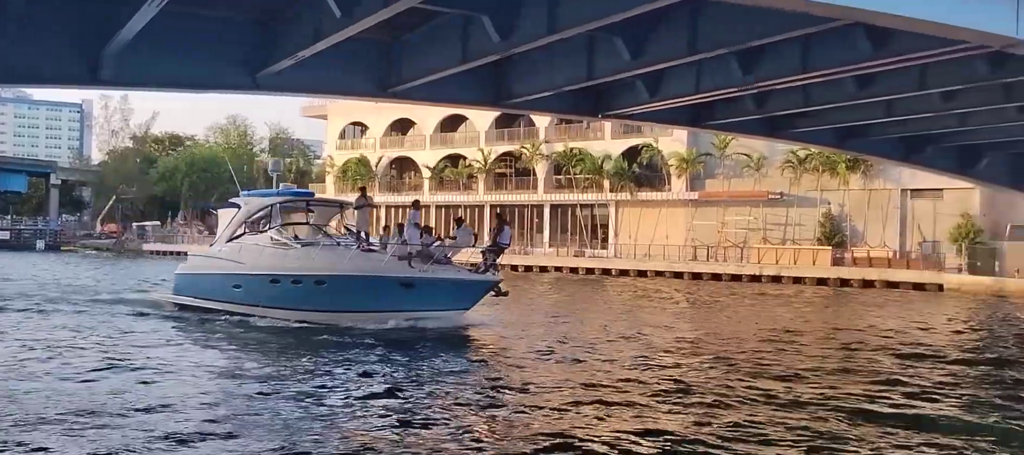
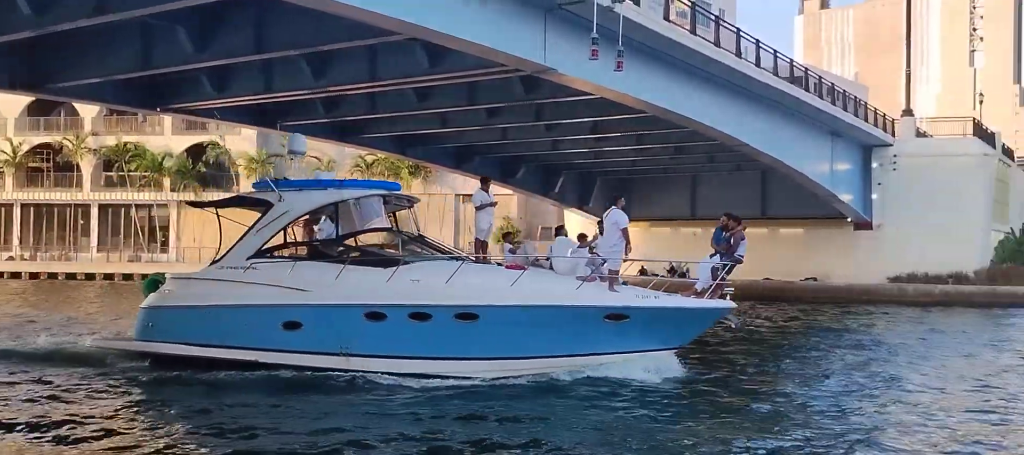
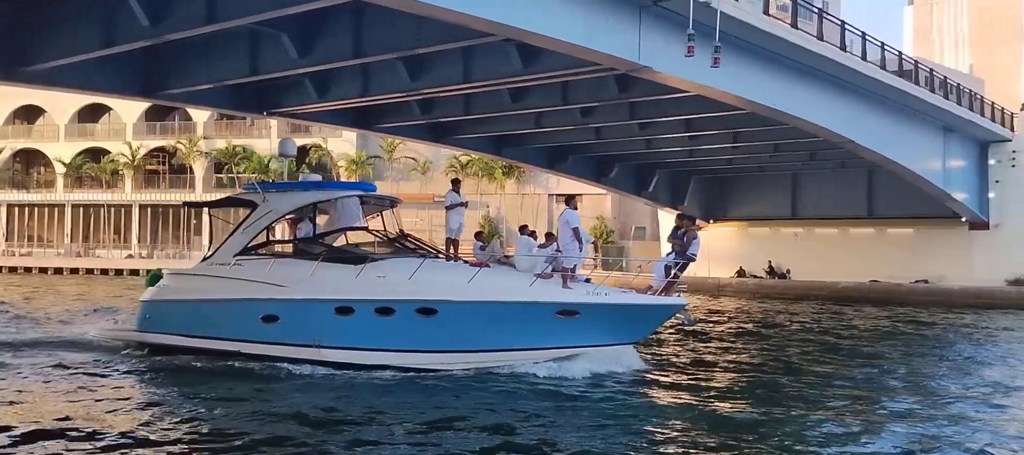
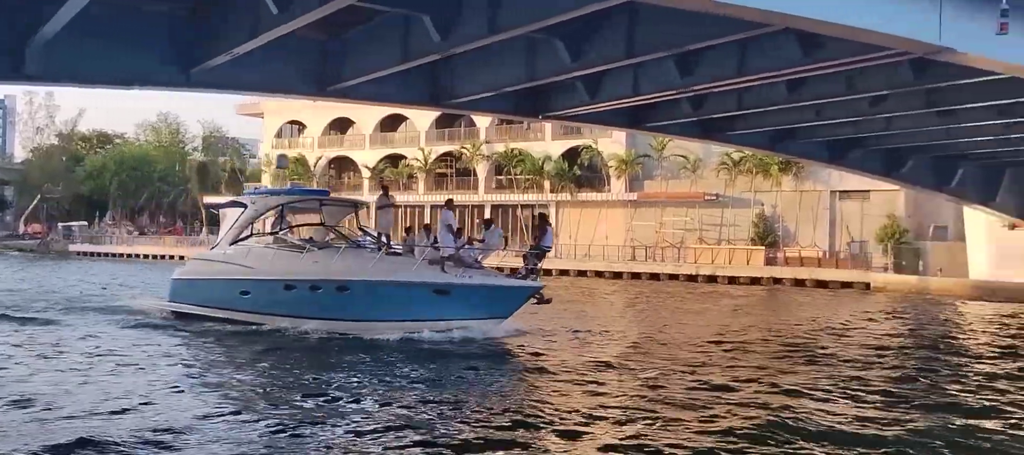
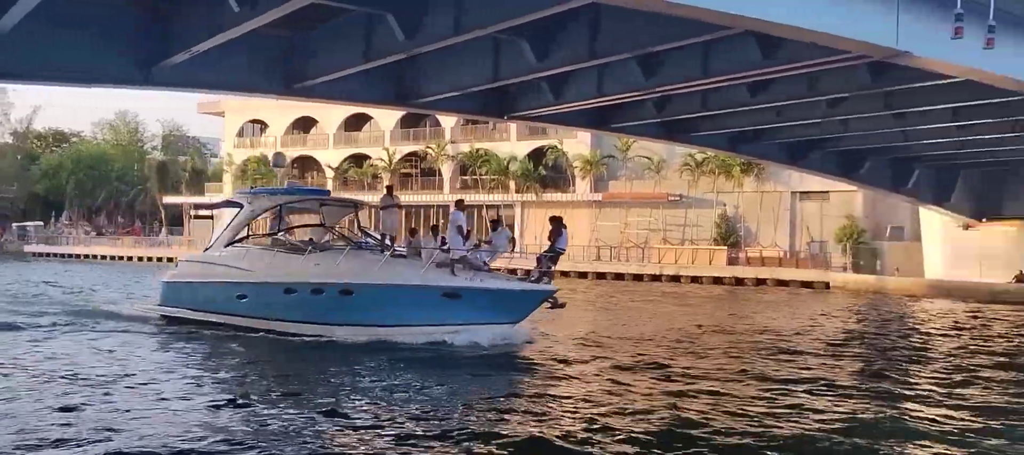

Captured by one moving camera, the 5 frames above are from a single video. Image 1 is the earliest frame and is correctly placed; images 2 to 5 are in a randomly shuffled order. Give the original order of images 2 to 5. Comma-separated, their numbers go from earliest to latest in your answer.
4, 5, 3, 2
